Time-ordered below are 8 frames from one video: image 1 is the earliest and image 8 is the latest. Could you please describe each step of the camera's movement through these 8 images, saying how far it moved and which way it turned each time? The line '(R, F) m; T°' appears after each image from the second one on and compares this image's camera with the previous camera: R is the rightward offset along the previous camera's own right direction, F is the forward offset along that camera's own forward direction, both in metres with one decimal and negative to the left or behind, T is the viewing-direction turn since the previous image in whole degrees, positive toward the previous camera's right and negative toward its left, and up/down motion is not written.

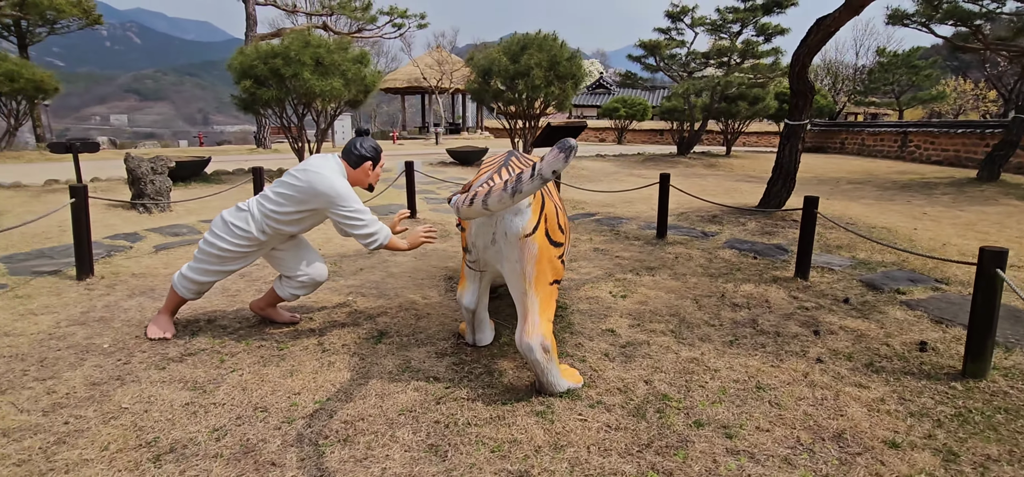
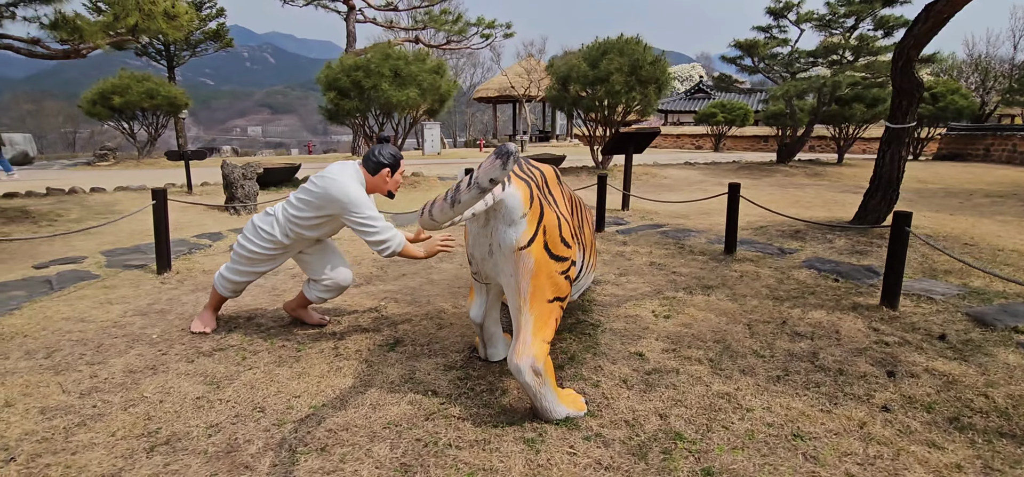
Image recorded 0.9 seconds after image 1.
(+0.5, +0.2) m; -11°
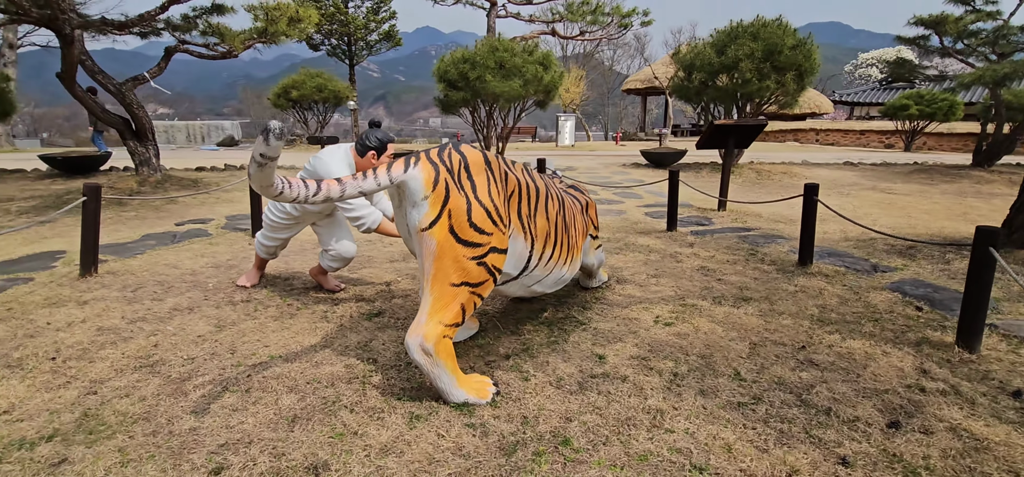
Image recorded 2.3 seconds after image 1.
(+1.2, +0.2) m; -17°
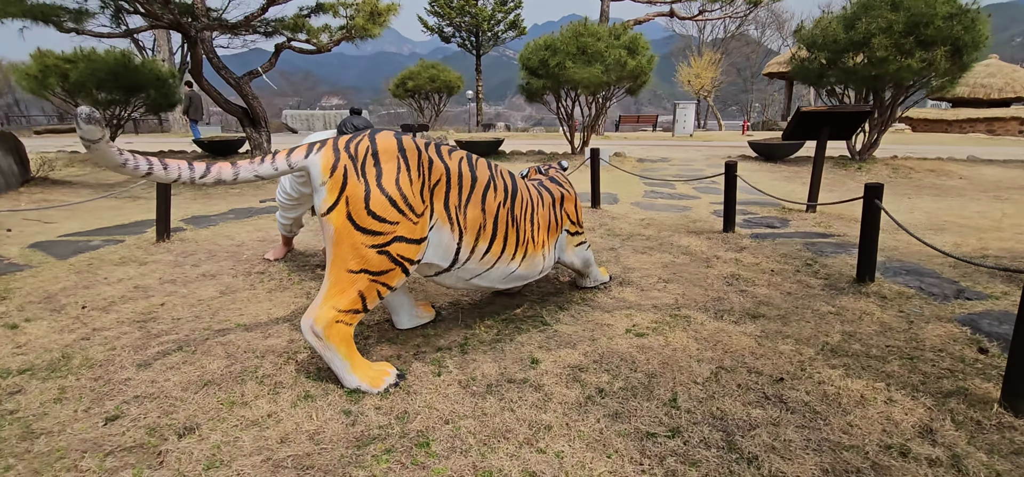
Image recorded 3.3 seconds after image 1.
(+1.1, +0.3) m; -15°
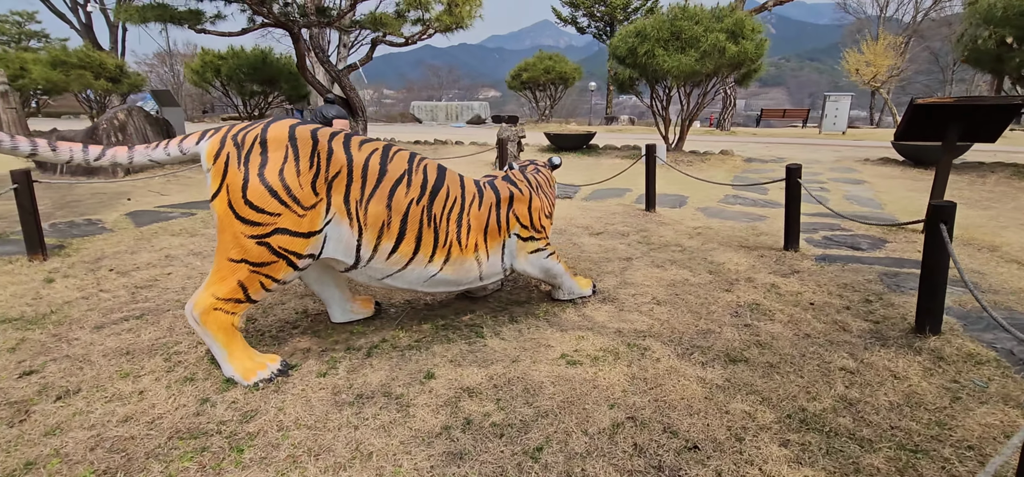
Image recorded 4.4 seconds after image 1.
(+1.2, +0.5) m; -16°
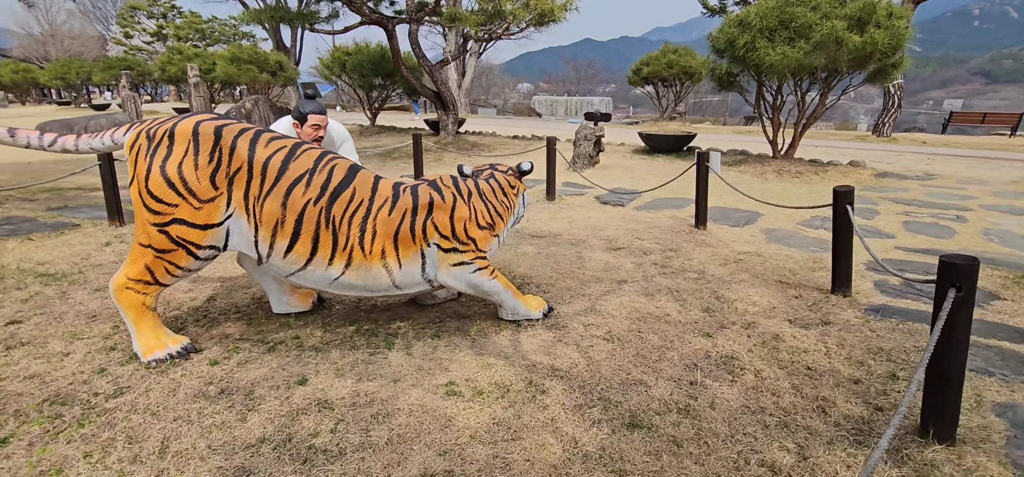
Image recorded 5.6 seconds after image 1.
(+1.2, +0.4) m; -16°
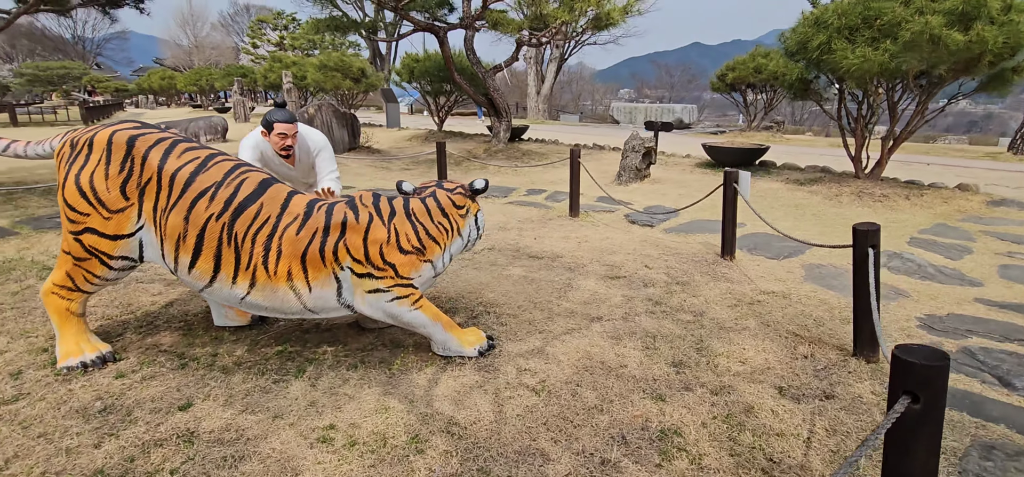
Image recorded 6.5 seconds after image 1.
(+0.9, +0.4) m; -10°
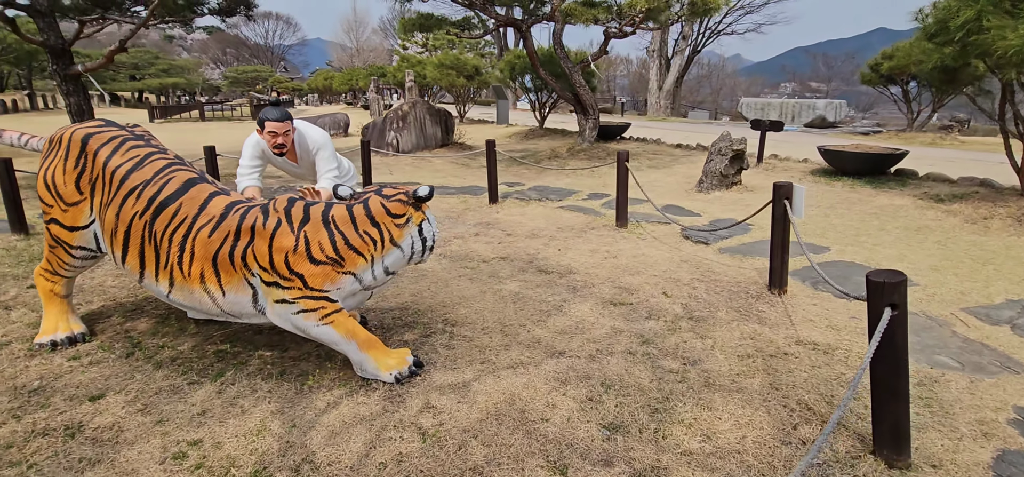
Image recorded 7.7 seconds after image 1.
(+1.0, +0.5) m; -15°
